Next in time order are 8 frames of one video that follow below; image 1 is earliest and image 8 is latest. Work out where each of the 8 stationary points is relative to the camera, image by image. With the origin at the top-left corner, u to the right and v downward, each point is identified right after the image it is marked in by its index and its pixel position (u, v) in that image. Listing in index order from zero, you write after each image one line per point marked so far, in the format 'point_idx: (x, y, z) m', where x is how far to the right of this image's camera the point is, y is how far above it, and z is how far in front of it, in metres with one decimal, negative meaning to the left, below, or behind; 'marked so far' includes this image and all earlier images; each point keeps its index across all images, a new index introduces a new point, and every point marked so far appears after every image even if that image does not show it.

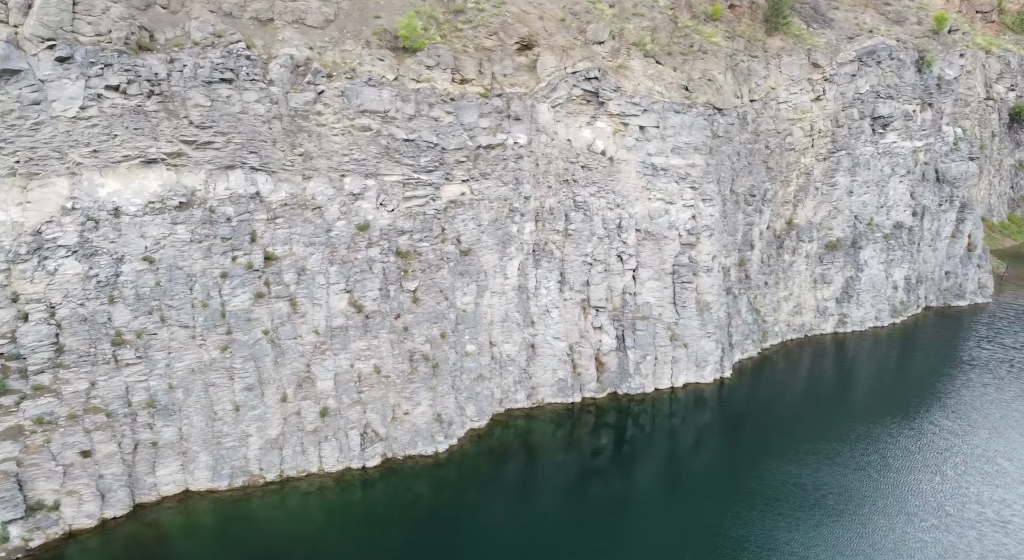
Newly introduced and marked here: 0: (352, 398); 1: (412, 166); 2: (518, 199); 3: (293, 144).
0: (-3.8, -2.8, +16.6) m
1: (-2.6, +2.9, +18.0) m
2: (+0.2, +2.3, +19.7) m
3: (-5.2, +3.2, +16.6) m
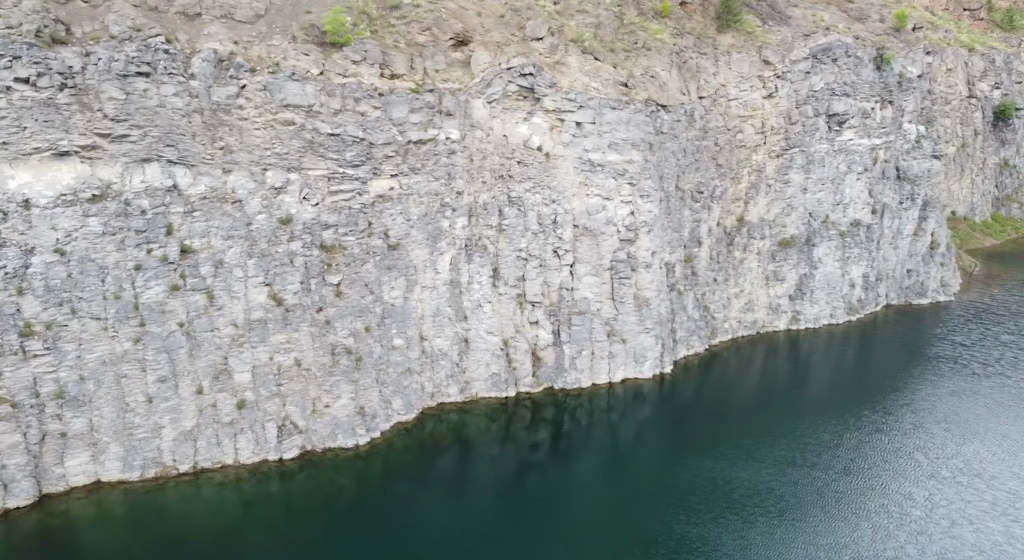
0: (-5.8, -2.6, +16.7) m
1: (-4.5, +3.1, +18.1) m
2: (-1.8, +2.4, +19.8) m
3: (-7.1, +3.4, +16.7) m
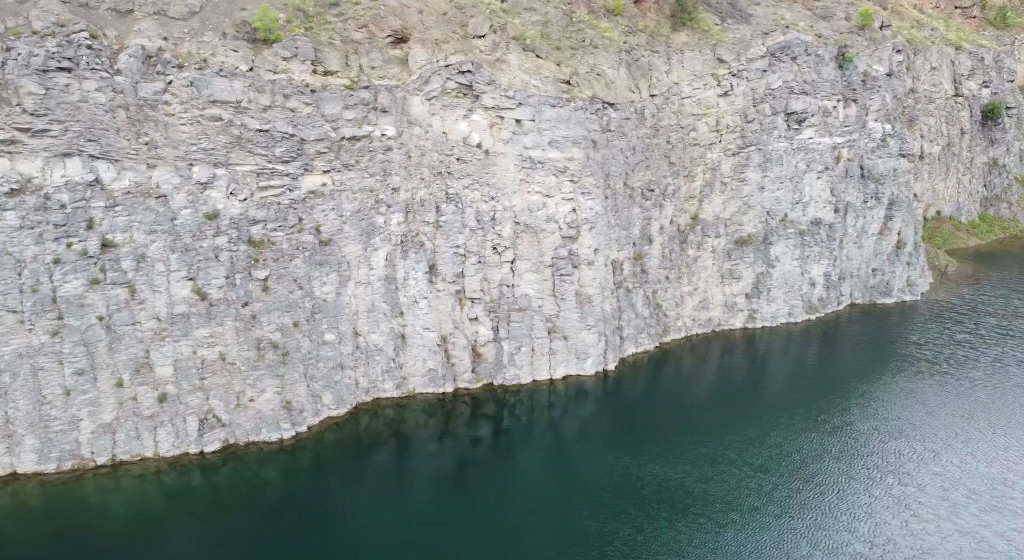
0: (-7.6, -2.5, +16.8) m
1: (-6.3, +3.2, +18.2) m
2: (-3.6, +2.5, +19.9) m
3: (-8.9, +3.5, +16.8) m
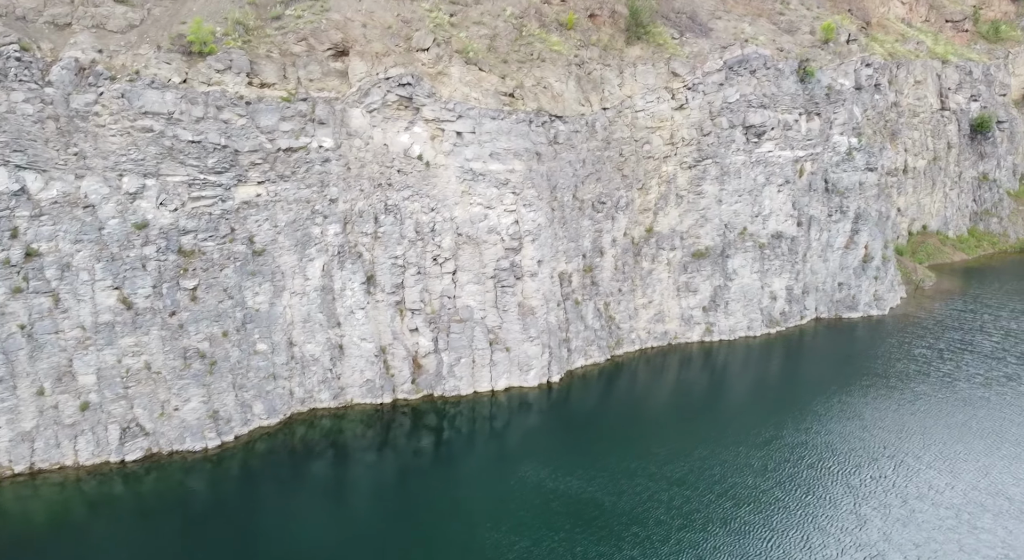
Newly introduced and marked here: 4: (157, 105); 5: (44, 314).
0: (-9.5, -2.7, +16.9) m
1: (-8.2, +3.0, +18.4) m
2: (-5.4, +2.2, +20.0) m
3: (-10.8, +3.3, +17.1) m
4: (-9.0, +4.4, +17.9) m
5: (-11.0, -0.8, +16.5) m
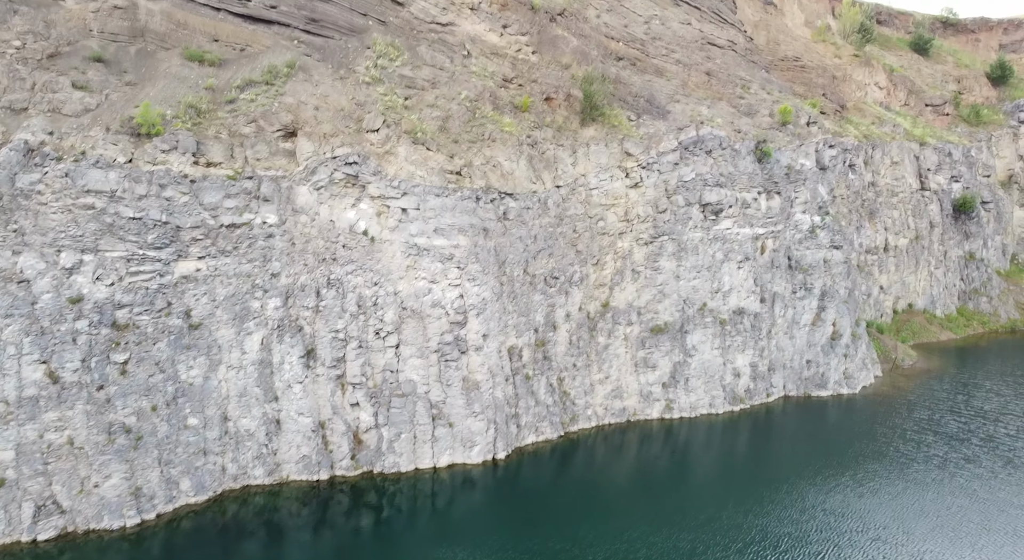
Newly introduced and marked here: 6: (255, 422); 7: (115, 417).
0: (-11.4, -4.5, +16.8) m
1: (-10.0, +1.0, +18.8) m
2: (-7.2, +0.1, +20.3) m
3: (-12.6, +1.5, +17.6) m
4: (-10.8, +2.6, +18.5) m
5: (-12.8, -2.5, +16.6) m
6: (-7.3, -4.0, +20.0) m
7: (-10.0, -3.4, +17.7) m
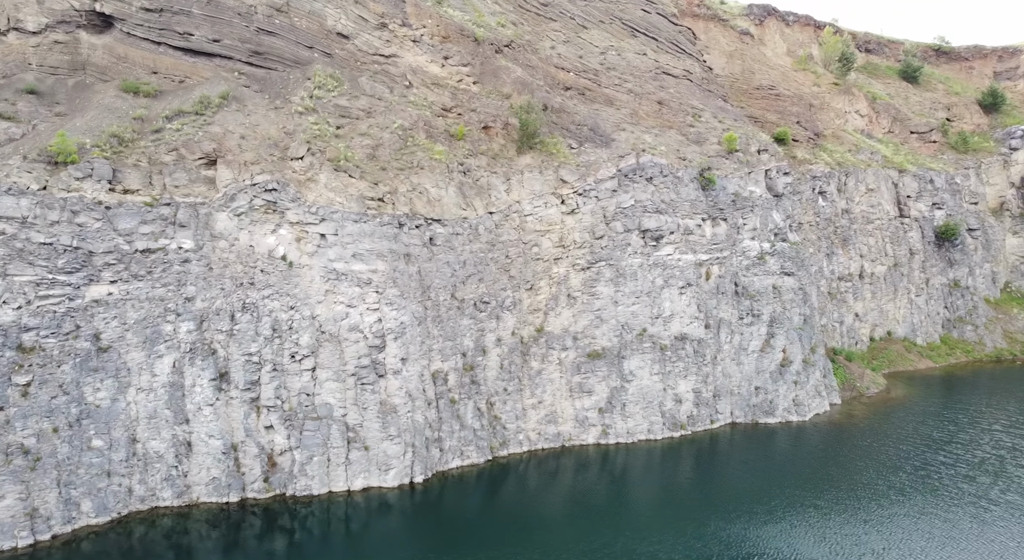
0: (-14.1, -5.0, +17.1) m
1: (-12.7, +0.4, +19.3) m
2: (-9.9, -0.6, +20.7) m
3: (-15.3, +0.9, +18.1) m
4: (-13.5, +1.9, +19.1) m
5: (-15.5, -3.0, +17.0) m
6: (-9.9, -4.7, +20.2) m
7: (-12.7, -4.0, +18.1) m
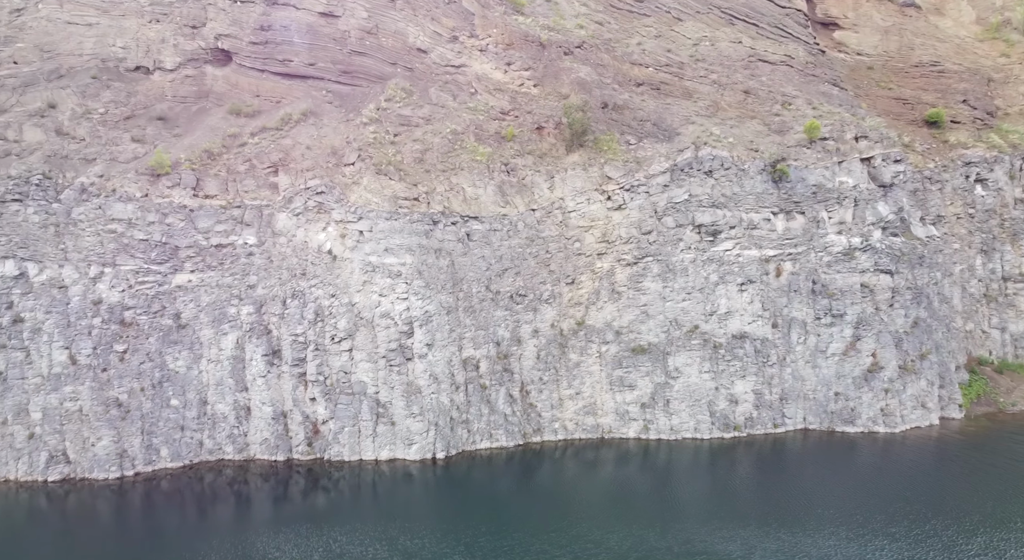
0: (-14.8, -4.6, +22.5) m
1: (-12.7, +0.8, +24.3) m
2: (-9.6, -0.2, +24.8) m
3: (-15.6, +1.3, +23.9) m
4: (-13.5, +2.3, +24.3) m
5: (-16.1, -2.6, +22.8) m
6: (-9.9, -4.4, +24.3) m
7: (-13.1, -3.6, +23.0) m
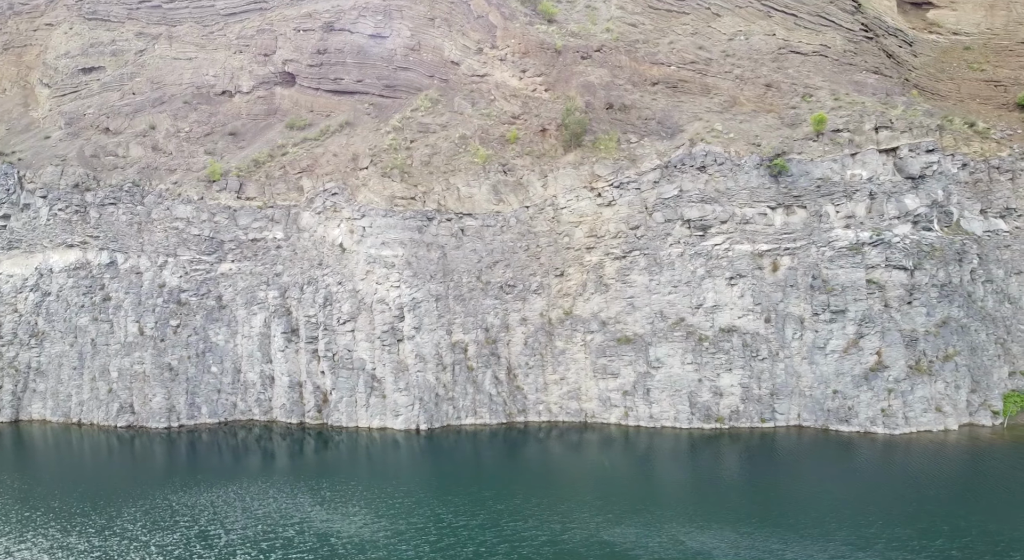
0: (-15.9, -4.1, +28.5) m
1: (-13.4, +1.3, +29.7) m
2: (-10.2, +0.2, +29.5) m
3: (-16.3, +1.9, +30.0) m
4: (-14.2, +2.8, +29.9) m
5: (-17.1, -2.1, +29.1) m
6: (-10.7, -3.9, +29.1) m
7: (-14.1, -3.1, +28.6) m
